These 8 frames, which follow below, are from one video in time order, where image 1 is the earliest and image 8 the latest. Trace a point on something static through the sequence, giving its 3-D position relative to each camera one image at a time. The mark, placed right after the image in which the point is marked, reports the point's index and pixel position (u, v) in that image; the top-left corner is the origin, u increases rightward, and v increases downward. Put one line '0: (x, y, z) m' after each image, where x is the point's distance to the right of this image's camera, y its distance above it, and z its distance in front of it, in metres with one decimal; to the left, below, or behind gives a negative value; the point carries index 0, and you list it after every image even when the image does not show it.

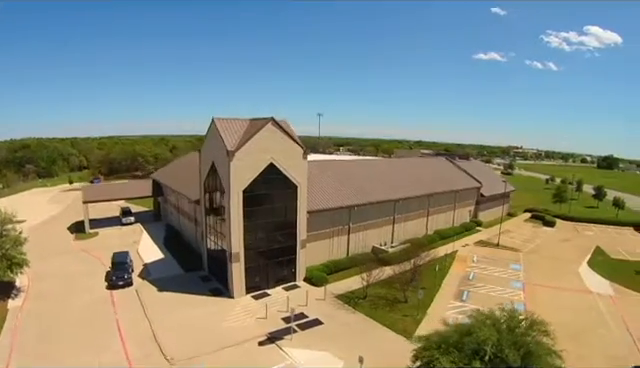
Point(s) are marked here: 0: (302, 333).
0: (-0.6, -8.5, +20.1) m
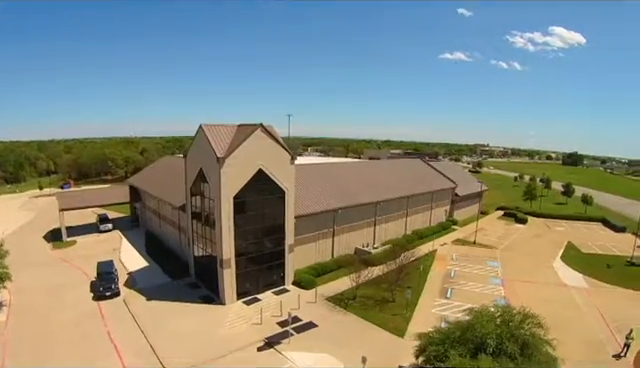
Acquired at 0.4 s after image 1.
0: (-0.9, -8.8, +20.4) m
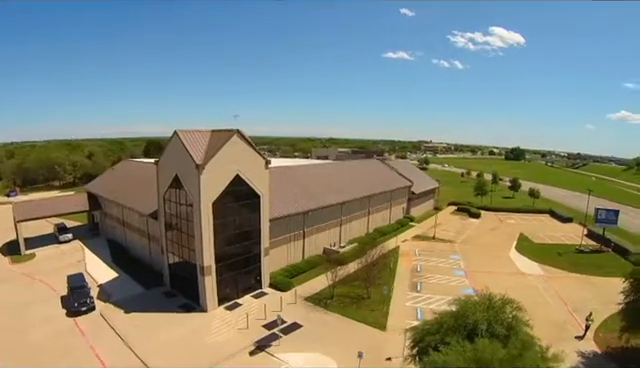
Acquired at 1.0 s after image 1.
0: (-1.7, -9.1, +20.8) m
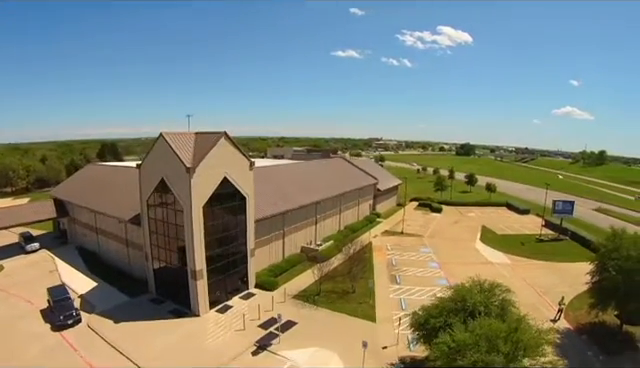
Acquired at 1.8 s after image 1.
0: (-1.9, -9.1, +21.4) m
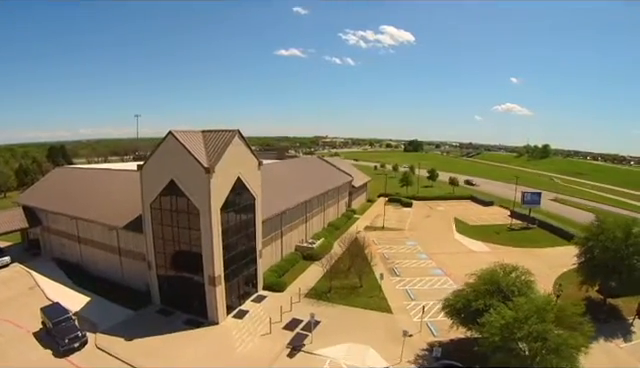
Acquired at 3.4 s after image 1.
0: (-0.2, -9.0, +21.2) m
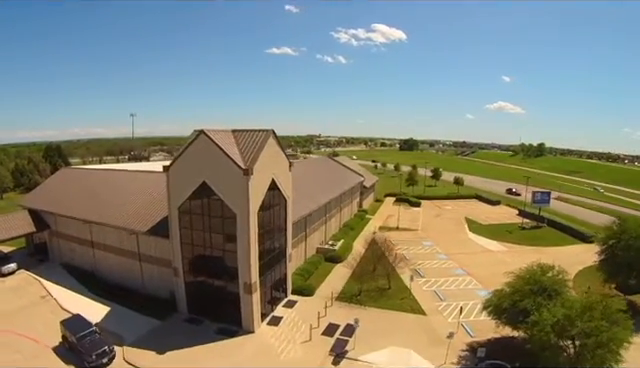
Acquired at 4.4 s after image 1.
0: (+2.1, -9.1, +20.3) m
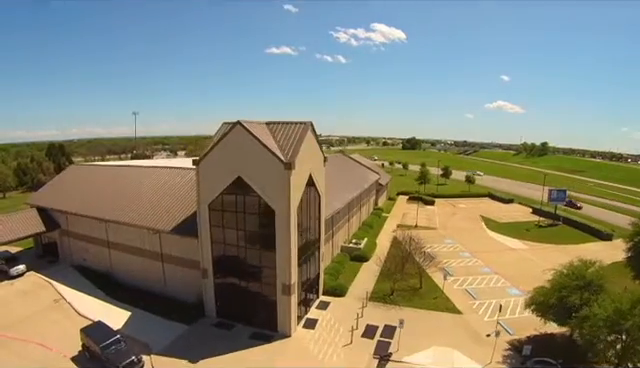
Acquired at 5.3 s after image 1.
0: (+4.5, -8.8, +19.2) m
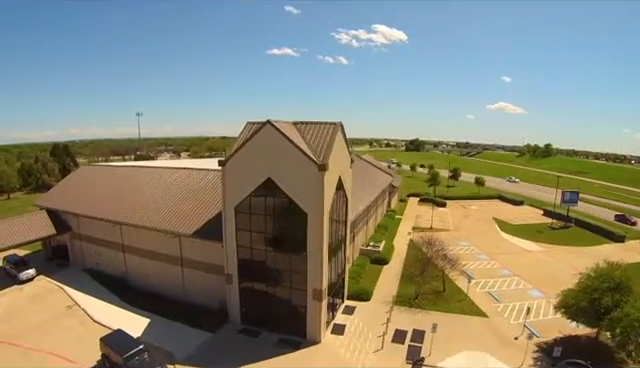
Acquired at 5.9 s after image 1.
0: (+6.1, -8.9, +18.7) m
